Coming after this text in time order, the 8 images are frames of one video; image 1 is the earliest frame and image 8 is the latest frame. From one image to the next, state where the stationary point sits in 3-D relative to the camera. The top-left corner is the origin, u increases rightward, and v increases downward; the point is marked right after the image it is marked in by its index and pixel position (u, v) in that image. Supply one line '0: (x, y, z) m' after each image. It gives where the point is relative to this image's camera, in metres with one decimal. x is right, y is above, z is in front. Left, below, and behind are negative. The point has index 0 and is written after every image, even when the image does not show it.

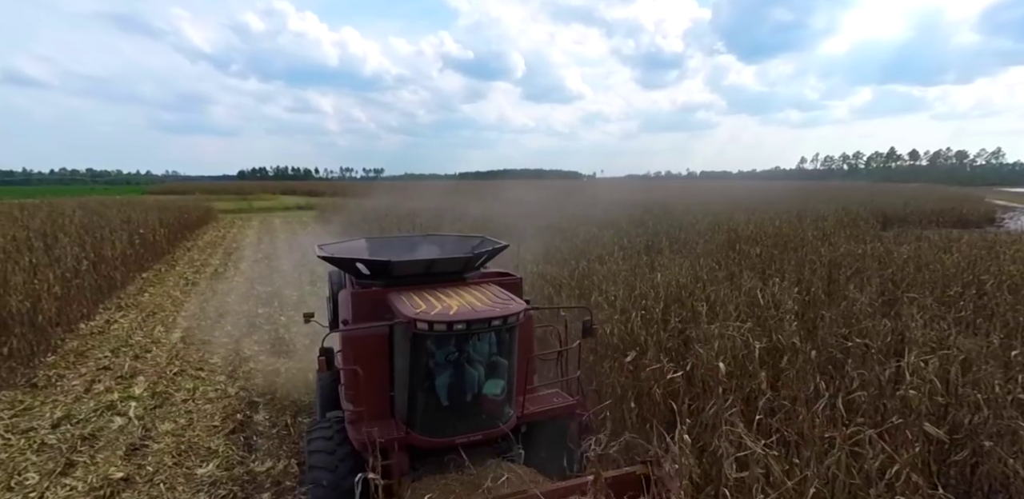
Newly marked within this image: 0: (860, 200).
0: (+13.0, +1.9, +18.9) m
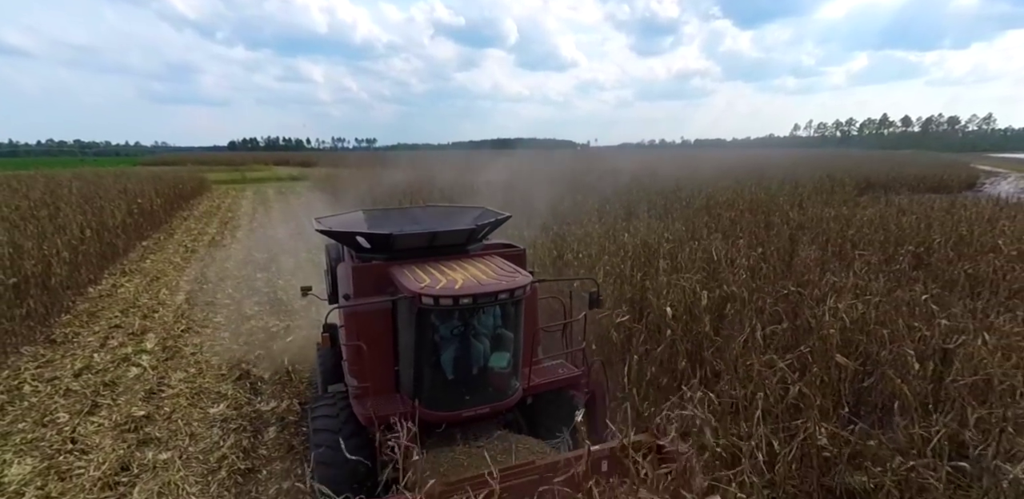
0: (+12.6, +3.2, +19.3) m
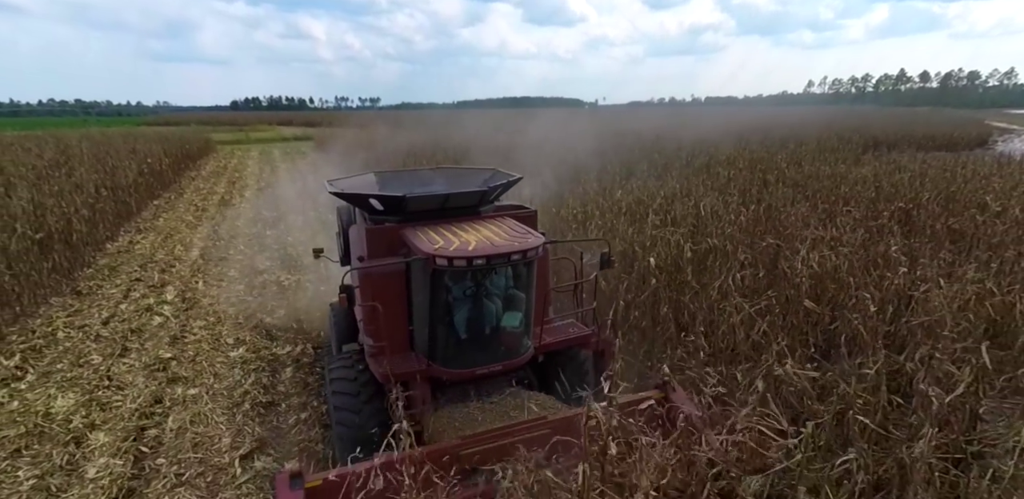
0: (+12.8, +4.8, +19.1) m
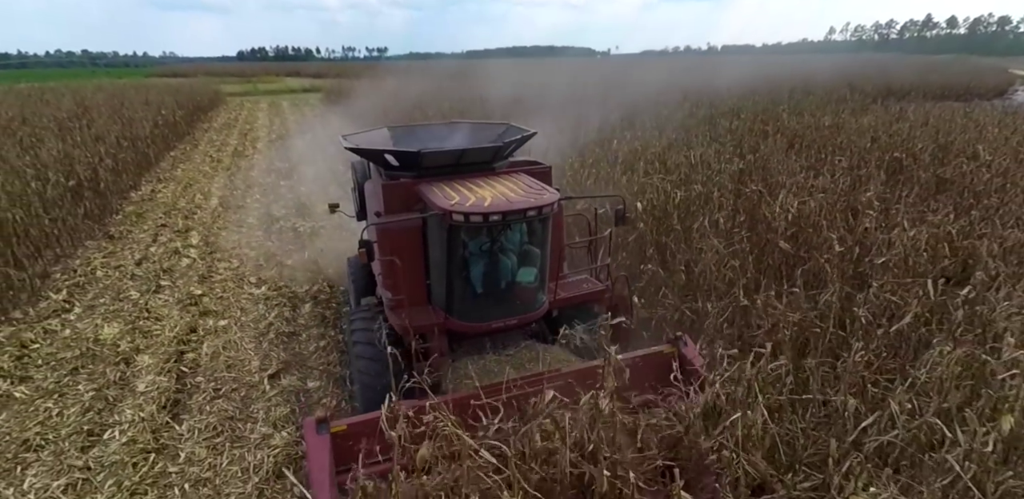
0: (+13.1, +6.5, +18.6) m
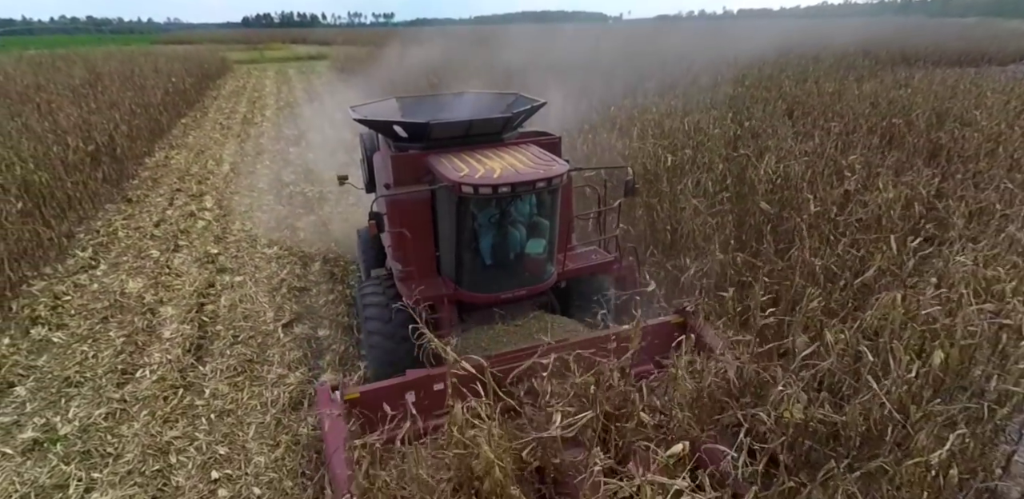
0: (+13.3, +7.6, +18.3) m
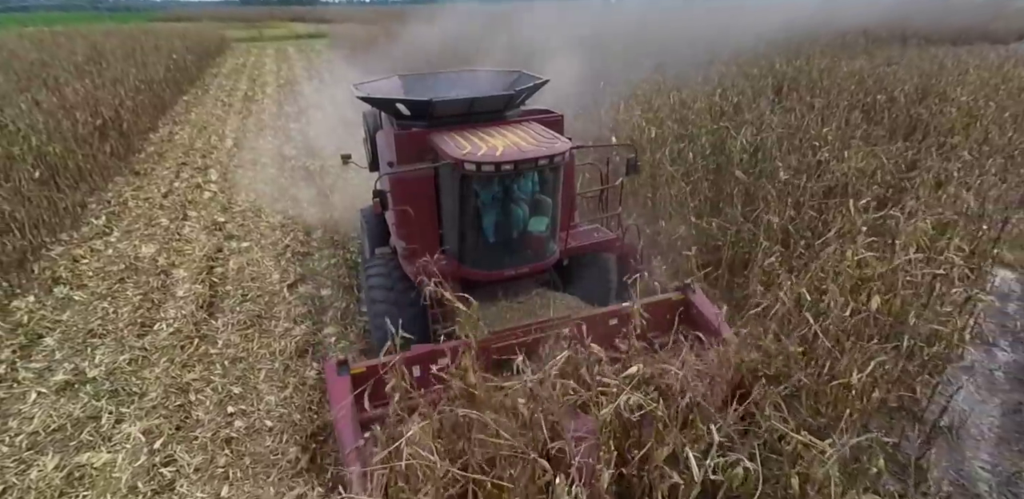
0: (+13.3, +8.4, +18.2) m
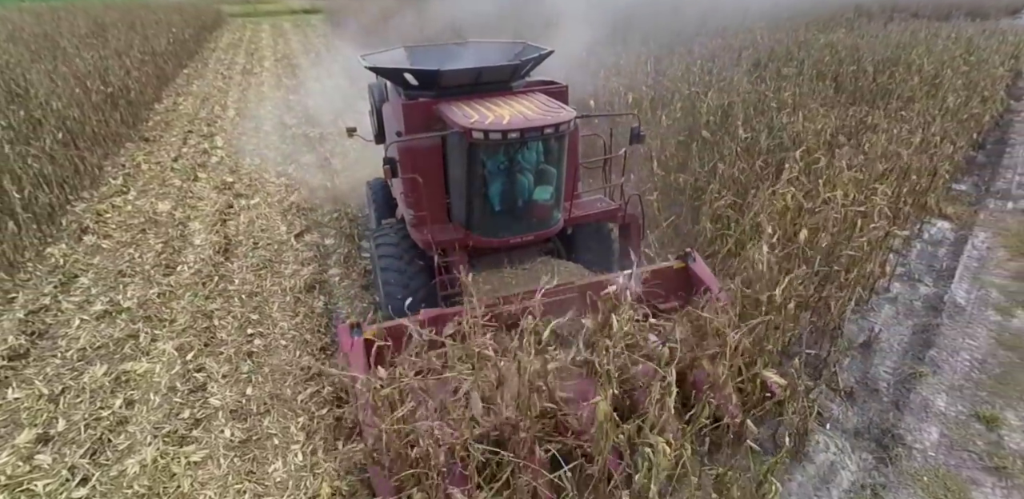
0: (+13.1, +9.4, +18.4) m
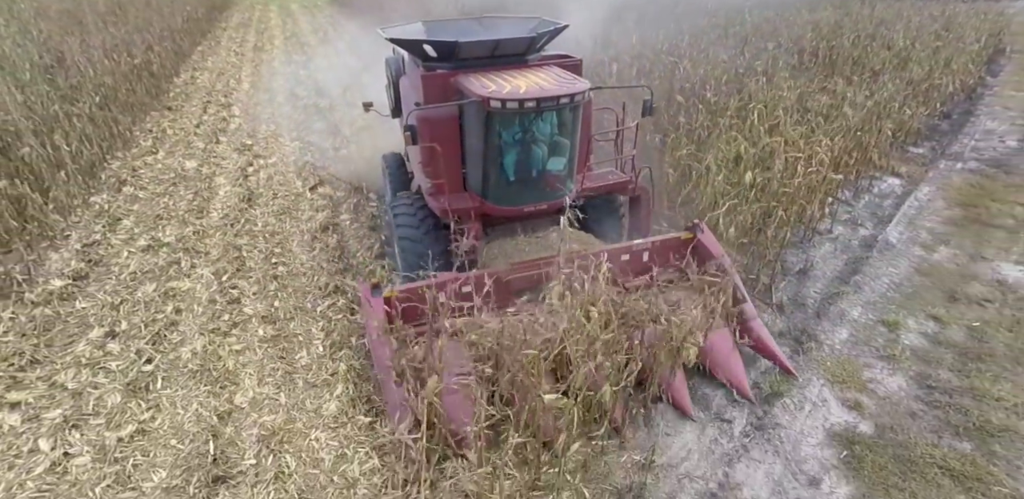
0: (+13.2, +10.1, +18.5) m
